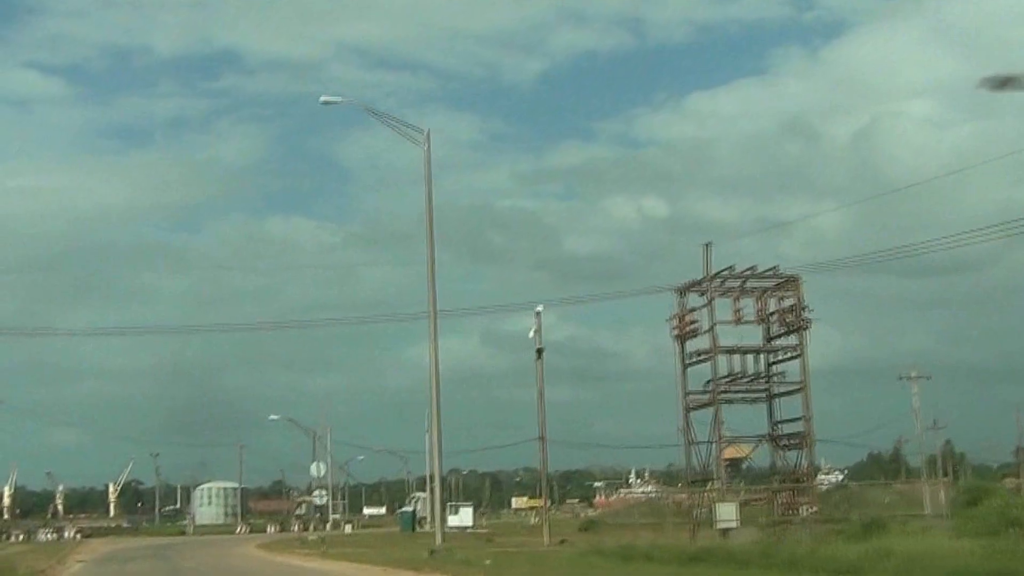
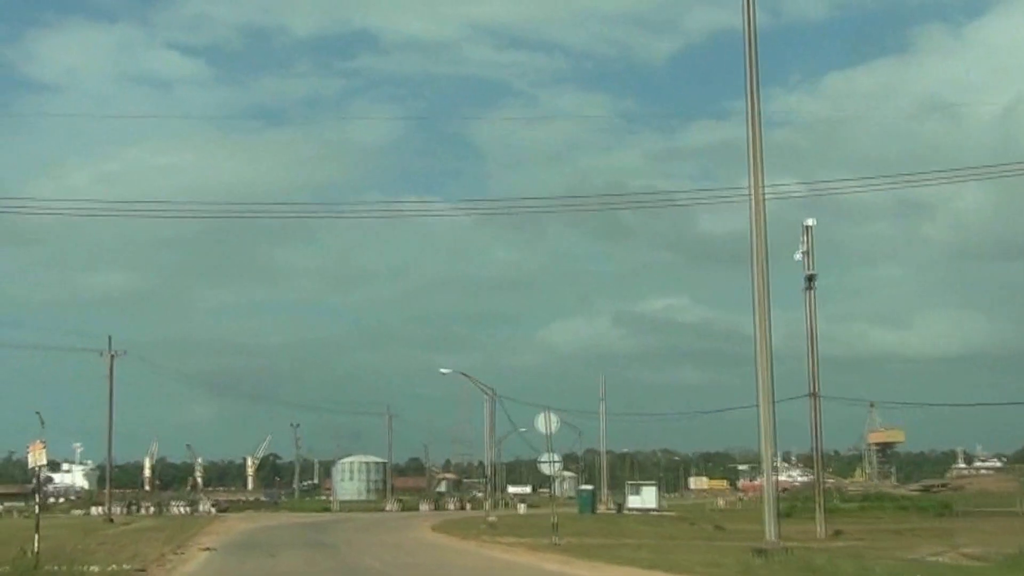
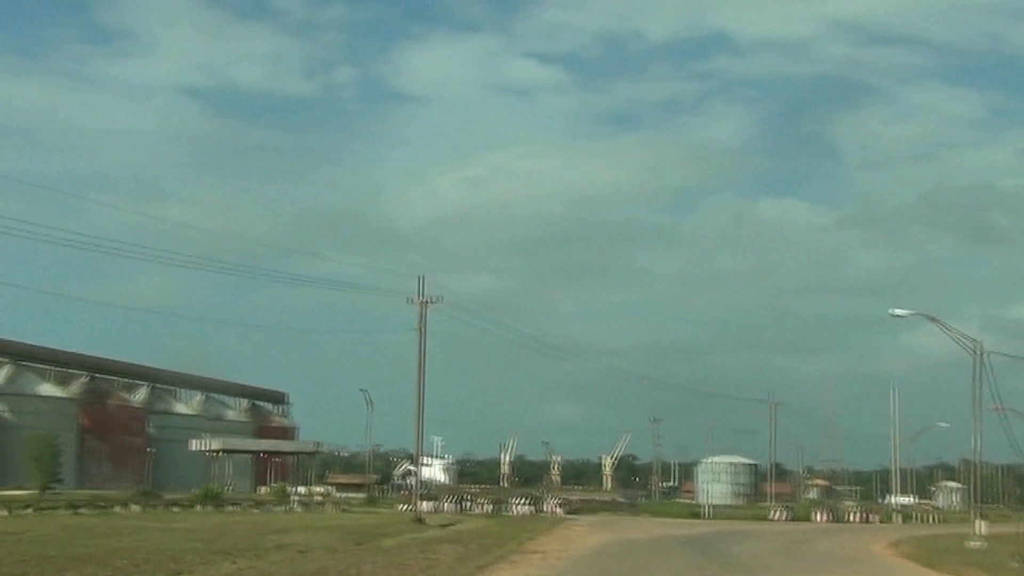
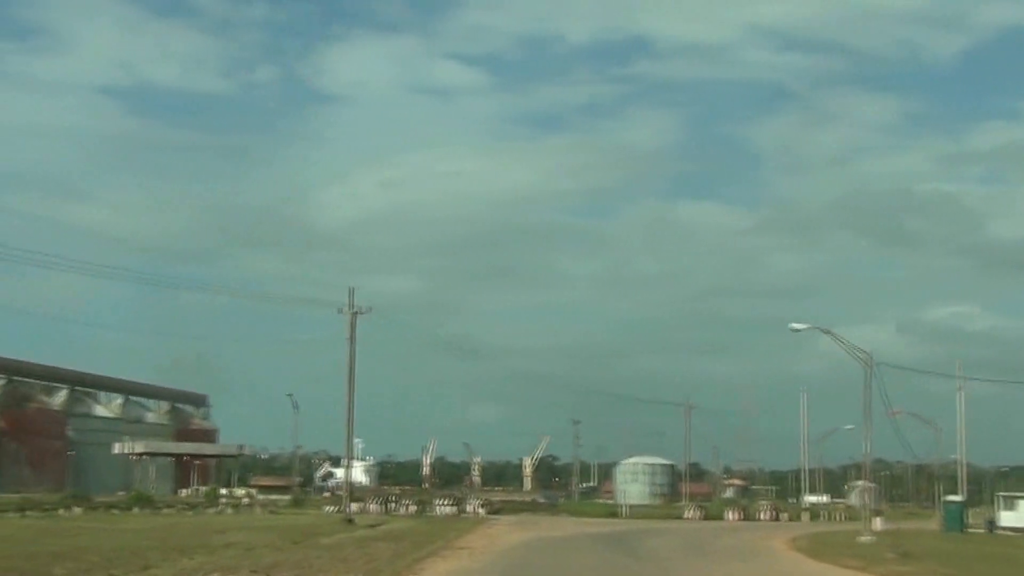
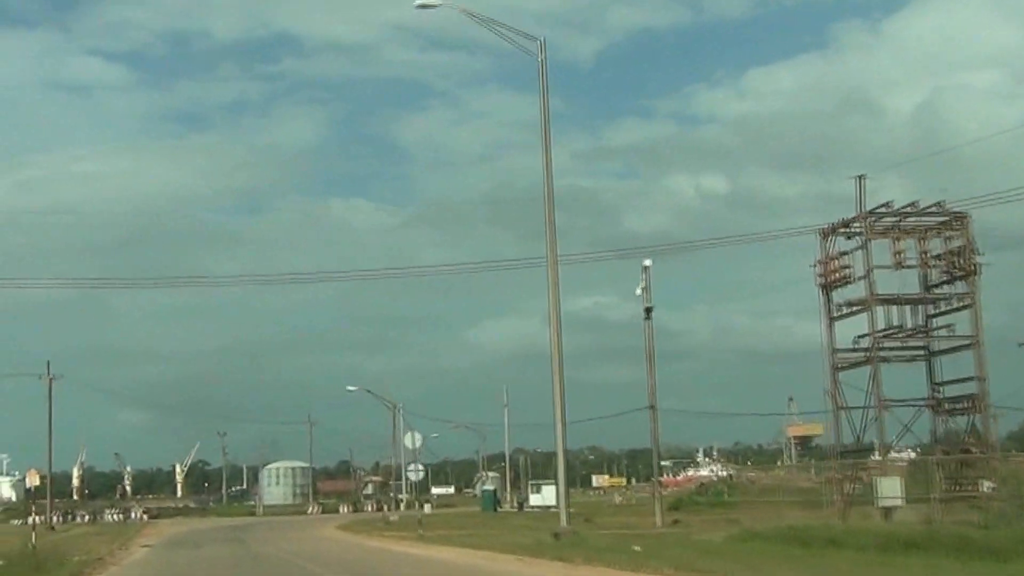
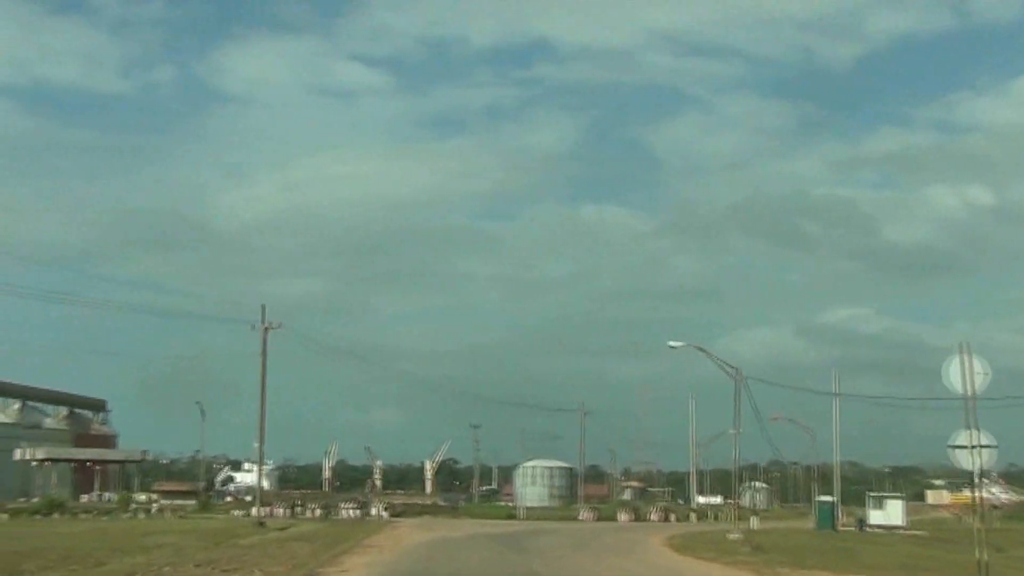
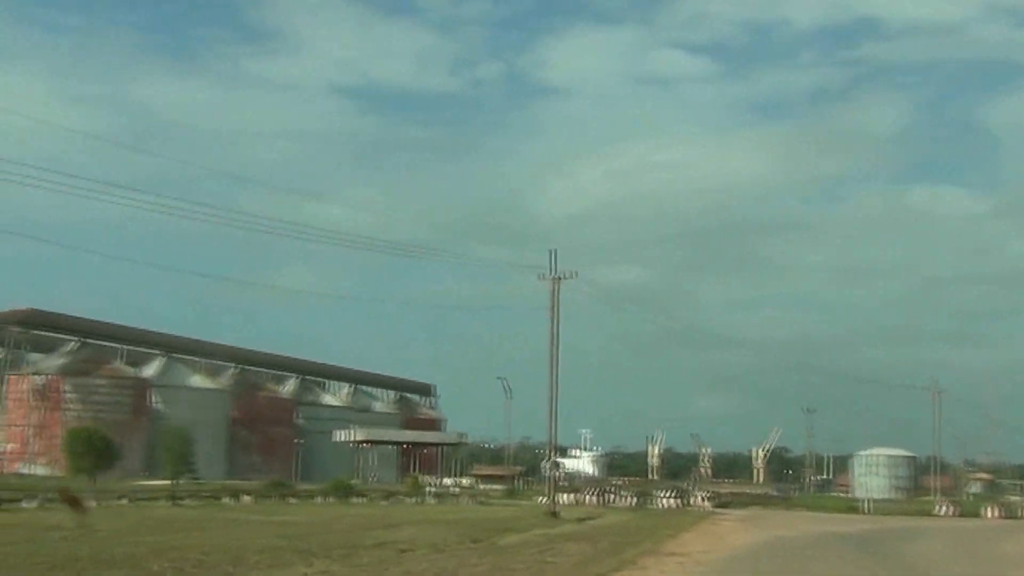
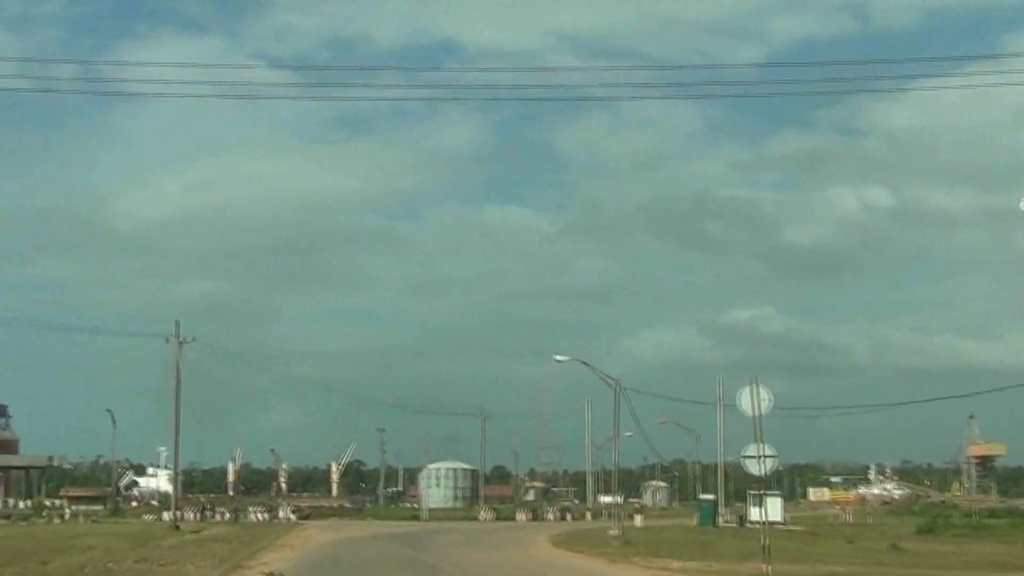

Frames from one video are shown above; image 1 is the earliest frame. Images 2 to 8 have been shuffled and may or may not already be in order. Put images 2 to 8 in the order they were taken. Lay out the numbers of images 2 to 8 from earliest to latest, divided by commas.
5, 2, 8, 6, 4, 3, 7
